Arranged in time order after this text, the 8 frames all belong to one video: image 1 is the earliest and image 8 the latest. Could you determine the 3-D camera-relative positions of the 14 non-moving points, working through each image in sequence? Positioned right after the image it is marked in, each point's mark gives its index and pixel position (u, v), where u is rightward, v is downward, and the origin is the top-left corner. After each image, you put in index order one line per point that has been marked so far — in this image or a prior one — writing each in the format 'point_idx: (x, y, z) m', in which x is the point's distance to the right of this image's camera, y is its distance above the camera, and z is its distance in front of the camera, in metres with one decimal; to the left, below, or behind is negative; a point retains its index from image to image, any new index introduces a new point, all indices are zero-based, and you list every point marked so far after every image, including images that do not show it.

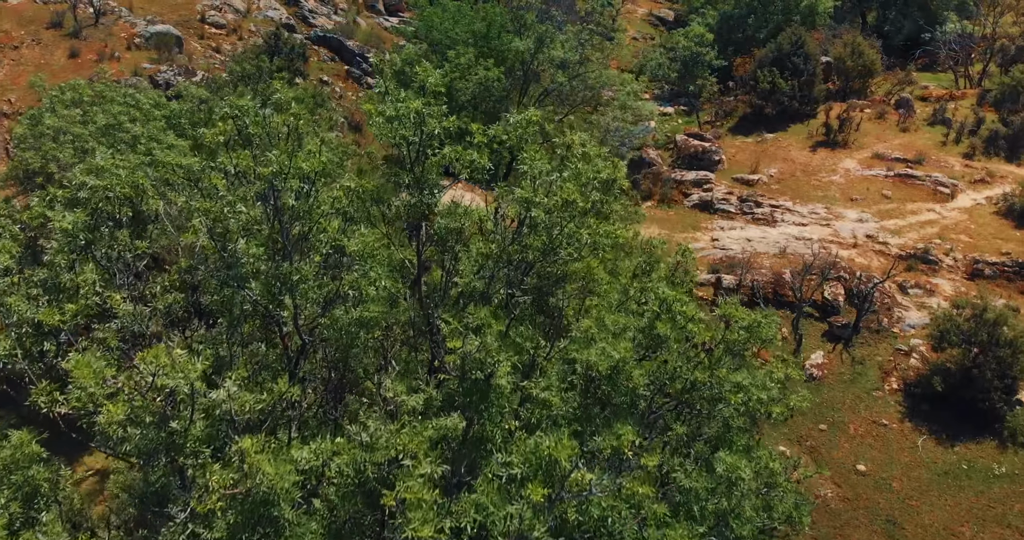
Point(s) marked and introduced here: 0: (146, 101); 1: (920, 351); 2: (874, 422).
0: (-10.9, +5.0, +17.9) m
1: (+12.9, -2.6, +19.0) m
2: (+10.6, -4.5, +17.7) m
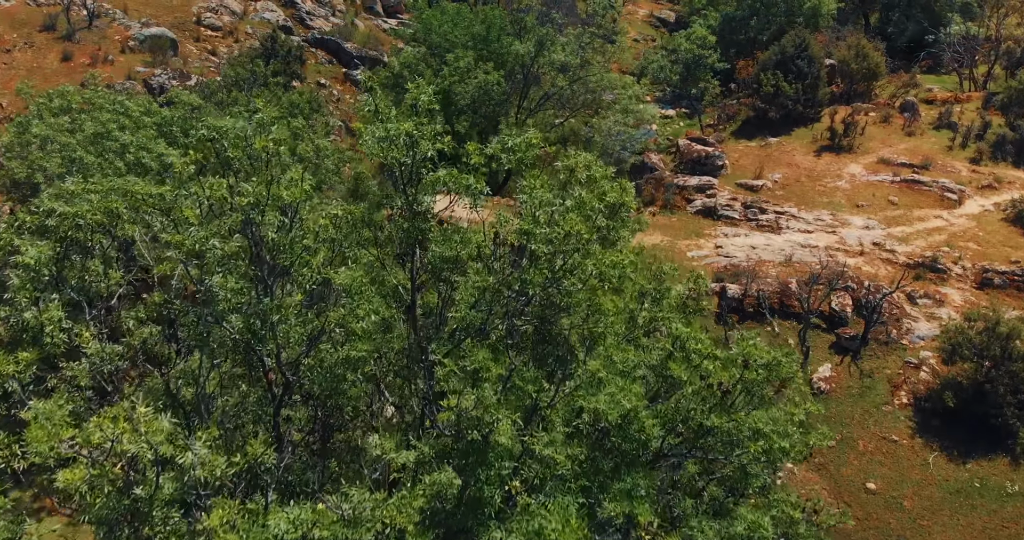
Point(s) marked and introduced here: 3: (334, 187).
0: (-10.9, +4.7, +17.4) m
1: (+12.9, -2.9, +18.6) m
2: (+10.6, -4.8, +17.2) m
3: (-5.7, +2.6, +19.2) m
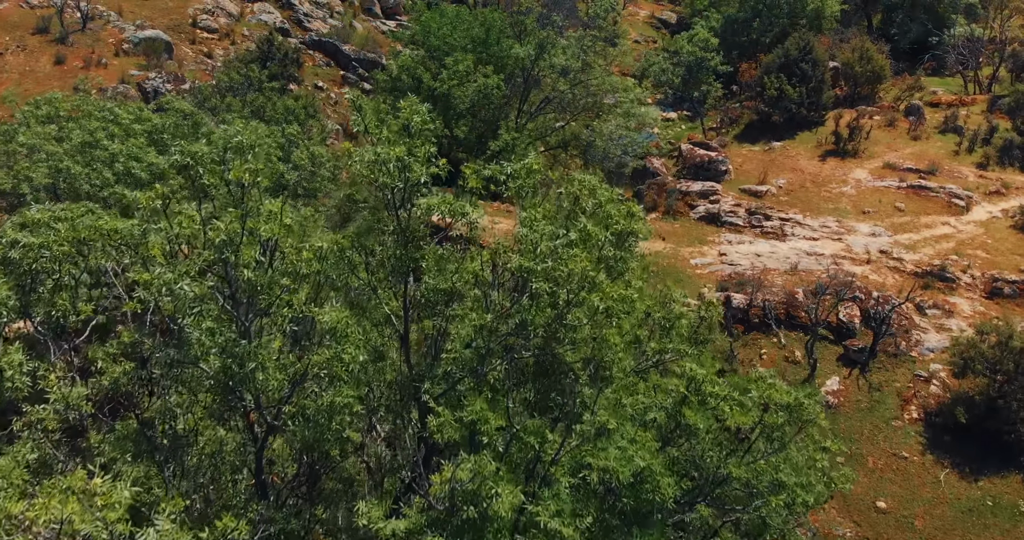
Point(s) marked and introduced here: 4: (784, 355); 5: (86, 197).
0: (-10.9, +4.4, +17.0) m
1: (+12.9, -3.3, +18.1) m
2: (+10.6, -5.1, +16.8) m
3: (-5.7, +2.3, +18.7) m
4: (+8.7, -2.7, +19.3) m
5: (-10.6, +1.8, +14.9) m
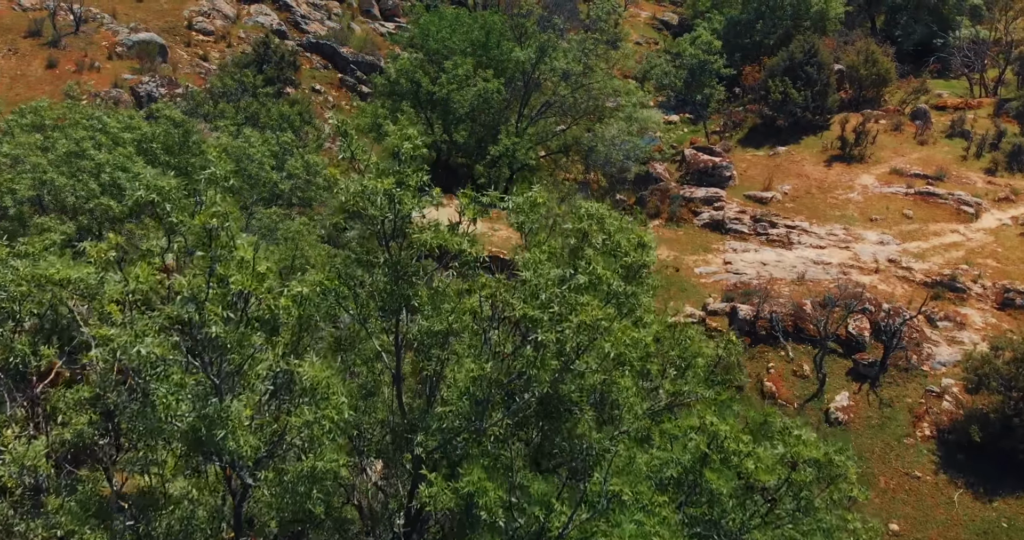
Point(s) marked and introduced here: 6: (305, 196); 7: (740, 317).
0: (-10.9, +4.0, +16.4) m
1: (+12.9, -3.6, +17.6) m
2: (+10.7, -5.5, +16.3) m
3: (-5.7, +2.0, +18.2) m
4: (+8.7, -3.1, +18.8) m
5: (-10.6, +1.5, +14.4) m
6: (-6.3, +2.3, +18.4) m
7: (+7.6, -1.6, +20.0) m
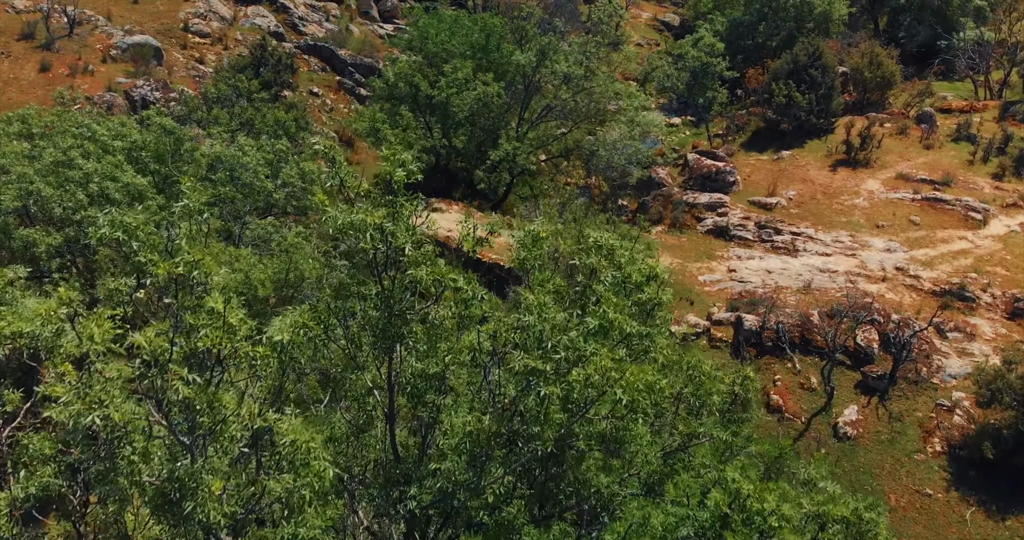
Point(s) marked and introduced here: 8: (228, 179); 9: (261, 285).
0: (-10.9, +3.7, +16.0) m
1: (+13.0, -4.0, +17.2) m
2: (+10.7, -5.8, +15.8) m
3: (-5.7, +1.6, +17.8) m
4: (+8.8, -3.4, +18.3) m
5: (-10.5, +1.1, +13.9) m
6: (-6.3, +1.9, +17.9) m
7: (+7.6, -1.9, +19.5) m
8: (-8.1, +2.6, +17.1) m
9: (-5.6, -0.3, +13.2) m
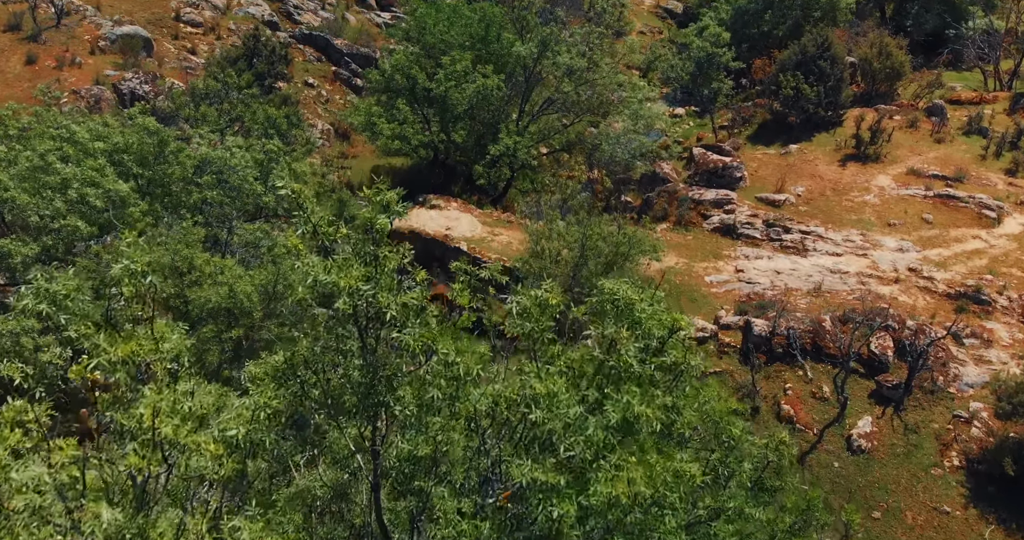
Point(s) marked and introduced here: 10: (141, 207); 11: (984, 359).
0: (-10.8, +3.5, +15.2) m
1: (+13.0, -4.1, +16.6) m
2: (+10.7, -6.0, +15.3) m
3: (-5.6, +1.5, +17.0) m
4: (+8.8, -3.6, +17.7) m
5: (-10.5, +0.9, +13.2) m
6: (-6.3, +1.8, +17.2) m
7: (+7.7, -2.0, +18.9) m
8: (-8.1, +2.4, +16.3) m
9: (-5.5, -0.6, +12.5) m
10: (-9.0, +1.5, +14.5) m
11: (+14.5, -2.7, +18.5) m
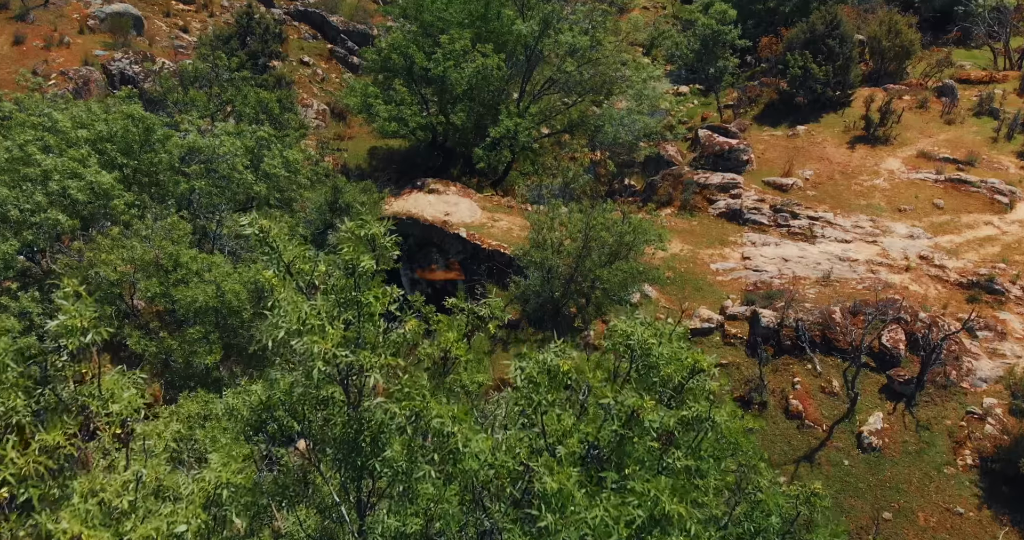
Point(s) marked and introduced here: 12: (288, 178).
0: (-10.8, +3.6, +14.5) m
1: (+13.1, -3.9, +16.2) m
2: (+10.8, -5.9, +15.0) m
3: (-5.5, +1.7, +16.4) m
4: (+8.9, -3.3, +17.3) m
5: (-10.4, +1.0, +12.6) m
6: (-6.2, +2.0, +16.5) m
7: (+7.7, -1.7, +18.4) m
8: (-8.0, +2.6, +15.6) m
9: (-5.4, -0.5, +11.9) m
10: (-8.9, +1.6, +13.9) m
11: (+14.6, -2.4, +18.1) m
12: (-6.7, +2.8, +17.9) m
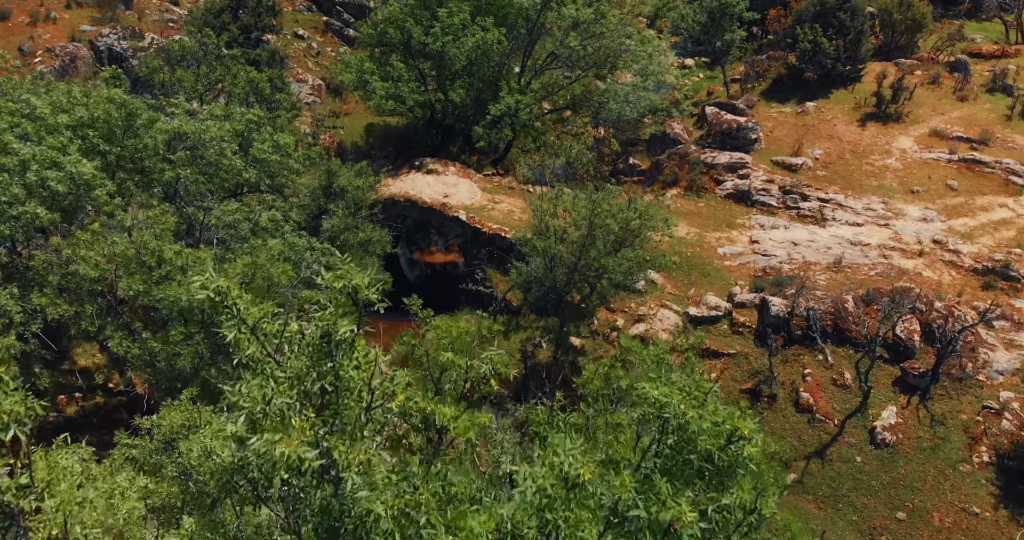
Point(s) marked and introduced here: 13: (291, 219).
0: (-10.7, +3.8, +13.7) m
1: (+13.2, -3.7, +15.7) m
2: (+10.9, -5.7, +14.6) m
3: (-5.5, +1.9, +15.6) m
4: (+8.9, -3.0, +16.8) m
5: (-10.3, +1.0, +11.9) m
6: (-6.1, +2.3, +15.8) m
7: (+7.8, -1.4, +17.8) m
8: (-7.9, +2.8, +14.8) m
9: (-5.3, -0.5, +11.3) m
10: (-8.8, +1.8, +13.2) m
11: (+14.7, -2.1, +17.6) m
12: (-6.6, +3.1, +17.1) m
13: (-5.9, +1.4, +16.0) m
